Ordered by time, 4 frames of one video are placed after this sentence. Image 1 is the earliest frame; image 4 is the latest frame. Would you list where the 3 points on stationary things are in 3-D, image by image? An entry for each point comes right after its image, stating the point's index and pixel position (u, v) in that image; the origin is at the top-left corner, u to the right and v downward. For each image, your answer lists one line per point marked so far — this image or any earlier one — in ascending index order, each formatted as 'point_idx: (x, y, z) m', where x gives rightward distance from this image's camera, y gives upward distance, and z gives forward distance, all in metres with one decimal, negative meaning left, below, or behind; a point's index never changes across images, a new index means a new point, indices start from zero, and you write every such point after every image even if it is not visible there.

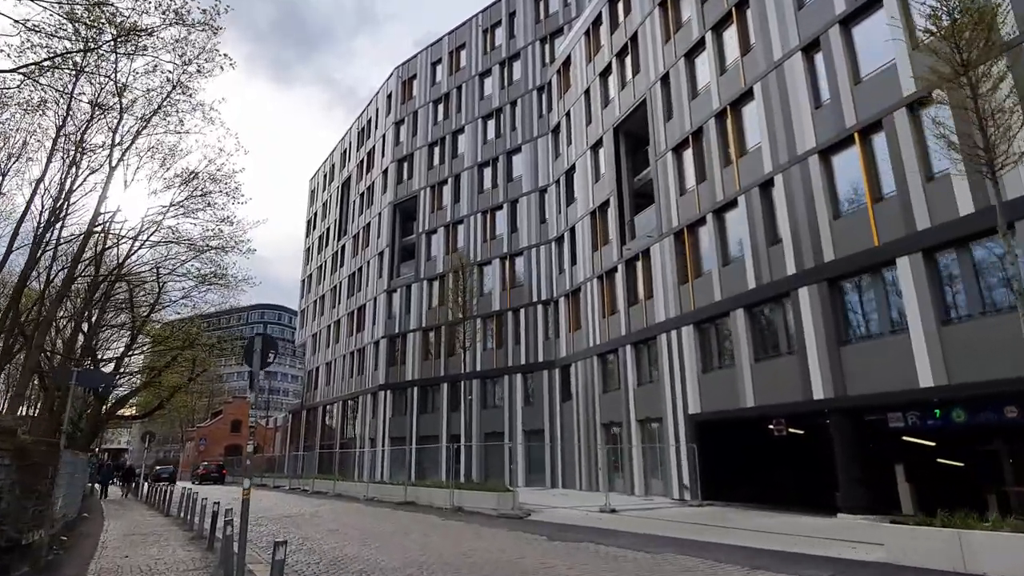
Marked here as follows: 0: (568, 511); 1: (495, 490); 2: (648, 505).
0: (+1.5, -6.0, +15.7) m
1: (-0.4, -5.5, +15.9) m
2: (+4.2, -6.7, +18.0) m
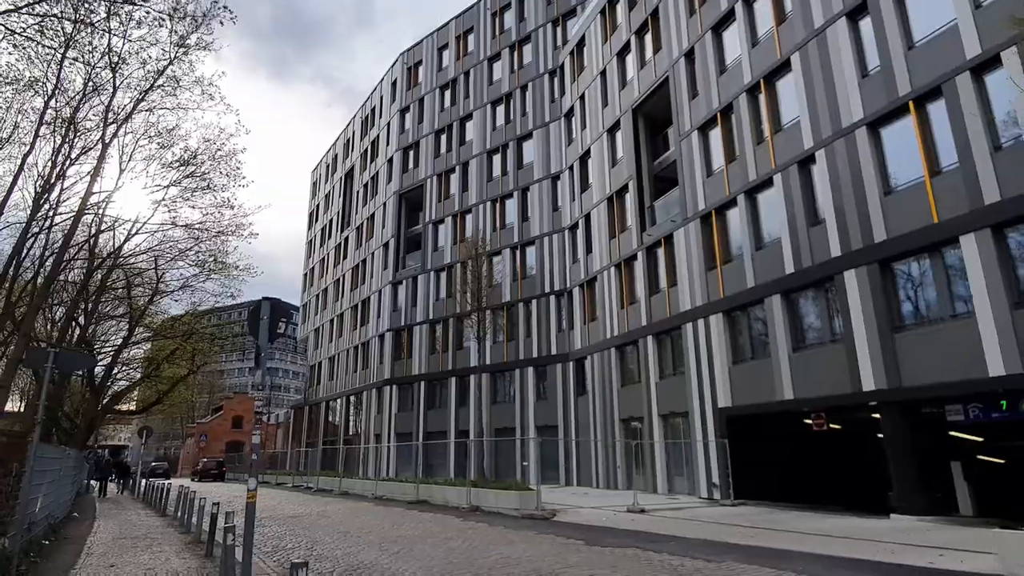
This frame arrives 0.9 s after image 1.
0: (+2.1, -5.6, +14.6) m
1: (+0.1, -5.1, +14.7) m
2: (+4.7, -6.2, +16.9) m
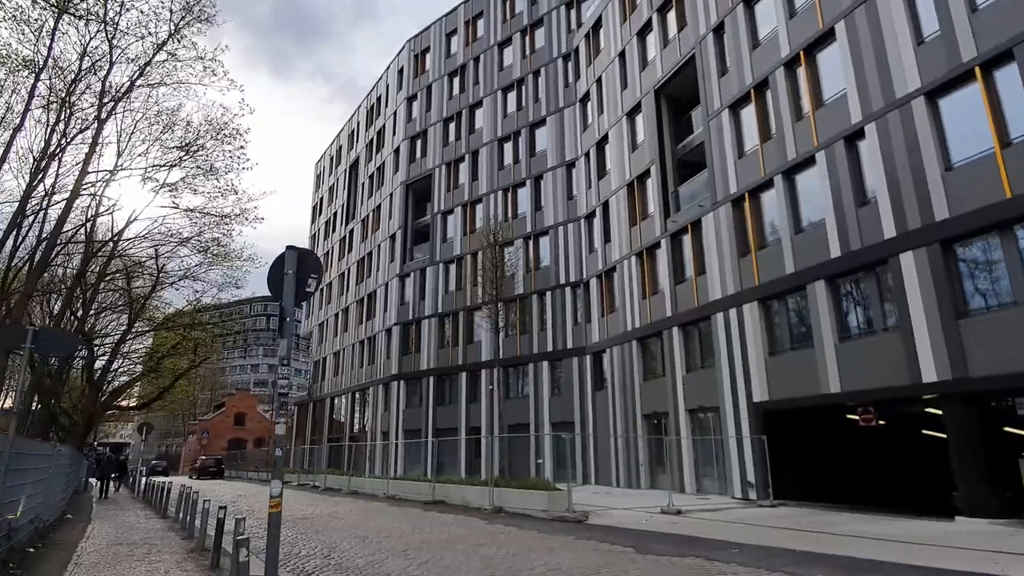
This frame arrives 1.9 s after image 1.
0: (+2.7, -5.2, +13.5) m
1: (+0.8, -4.7, +13.7) m
2: (+5.4, -5.8, +15.8) m
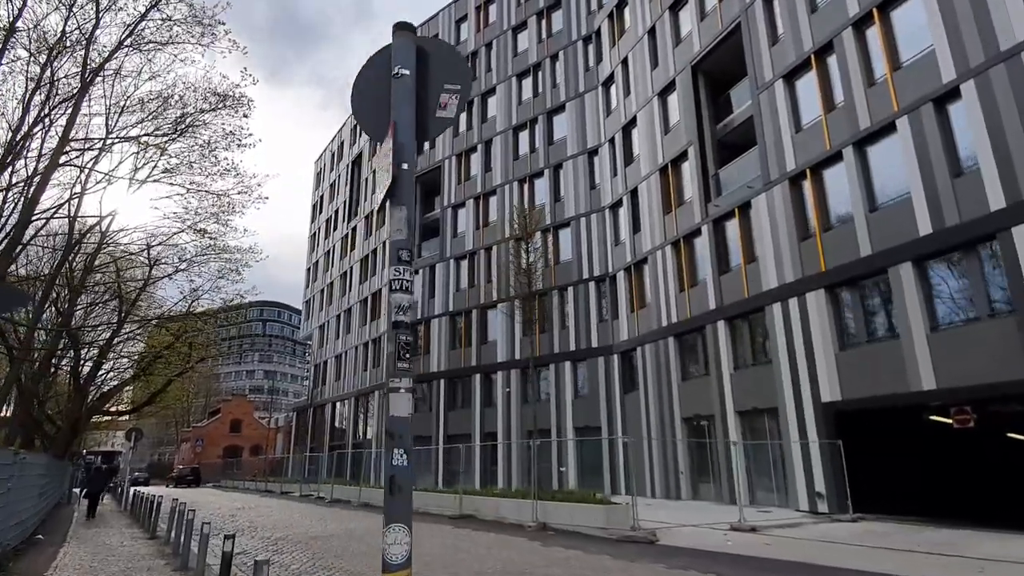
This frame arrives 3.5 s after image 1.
0: (+3.7, -4.8, +11.5) m
1: (+1.8, -4.3, +11.7) m
2: (+6.3, -5.5, +13.8) m
